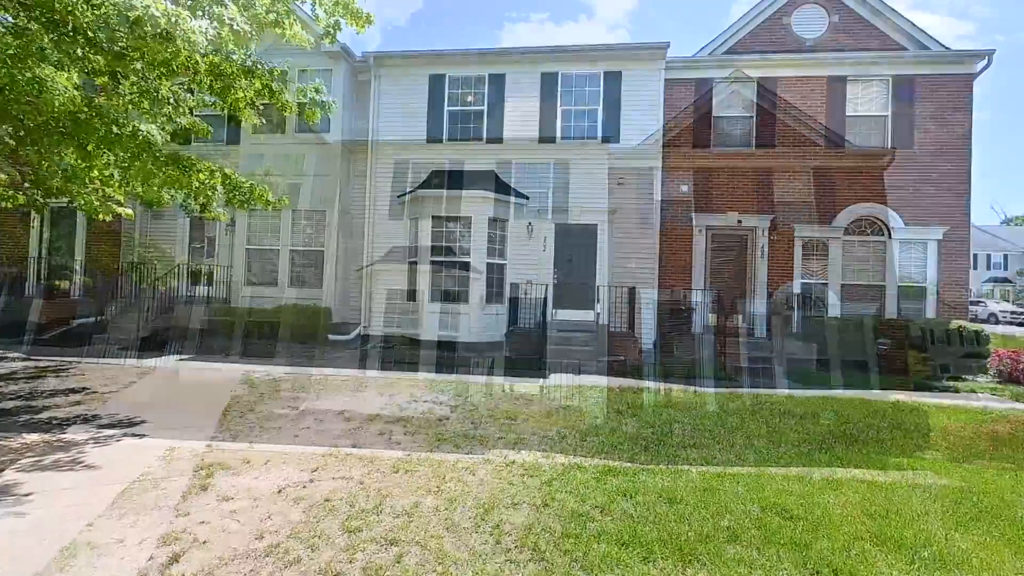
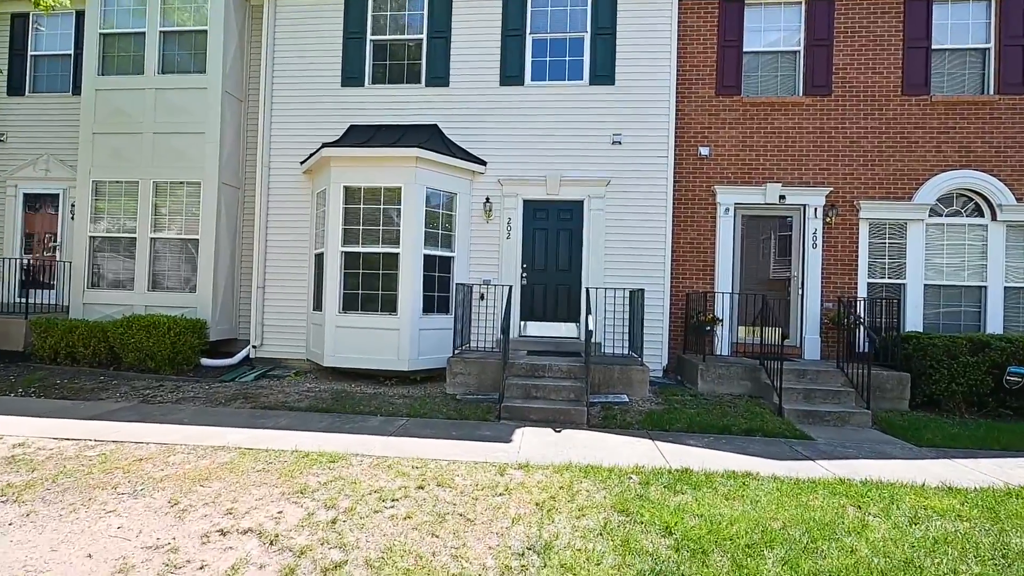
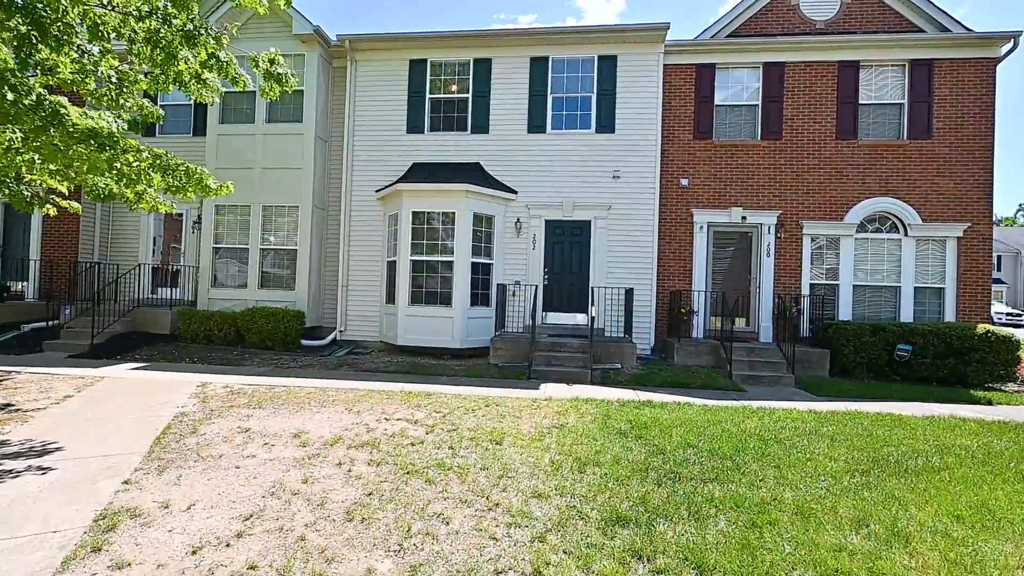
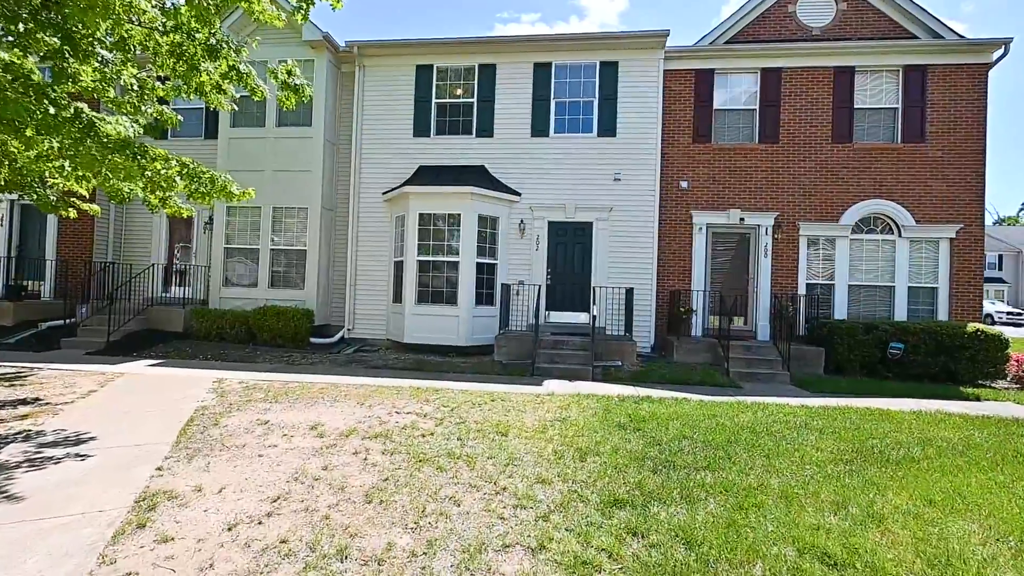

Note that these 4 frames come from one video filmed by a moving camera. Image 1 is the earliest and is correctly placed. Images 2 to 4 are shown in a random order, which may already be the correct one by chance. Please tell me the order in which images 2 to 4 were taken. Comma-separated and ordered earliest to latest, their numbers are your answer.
4, 3, 2
